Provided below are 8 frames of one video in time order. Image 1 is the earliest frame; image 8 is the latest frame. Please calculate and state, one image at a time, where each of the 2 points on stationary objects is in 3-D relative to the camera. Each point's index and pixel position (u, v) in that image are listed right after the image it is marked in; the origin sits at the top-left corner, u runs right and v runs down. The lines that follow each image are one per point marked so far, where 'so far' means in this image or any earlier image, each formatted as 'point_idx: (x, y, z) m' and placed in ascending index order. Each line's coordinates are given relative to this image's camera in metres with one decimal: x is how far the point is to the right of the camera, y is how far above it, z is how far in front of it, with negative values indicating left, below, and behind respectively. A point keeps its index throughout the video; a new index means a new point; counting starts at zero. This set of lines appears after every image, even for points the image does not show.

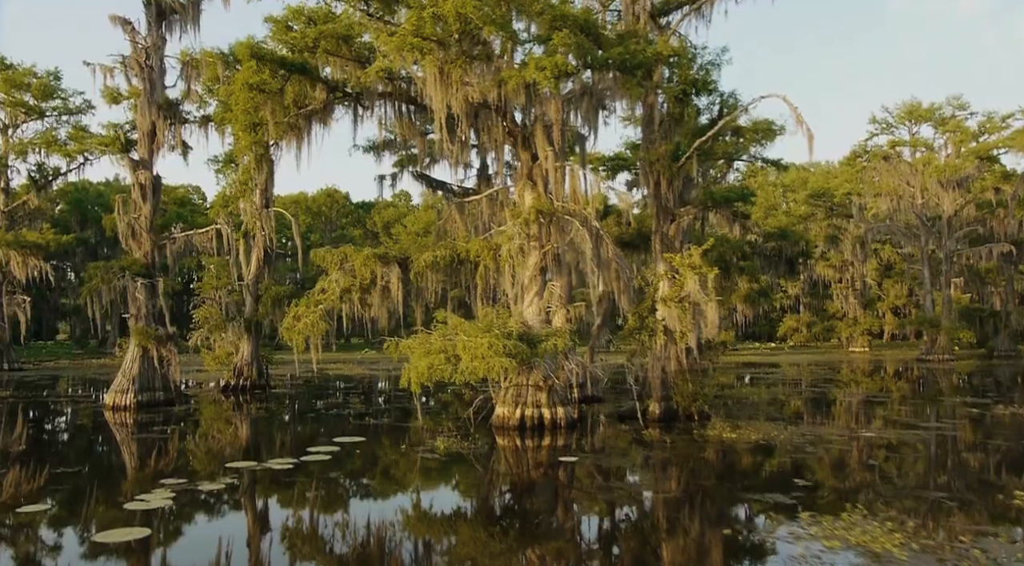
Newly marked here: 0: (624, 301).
0: (+2.1, -0.4, +16.9) m
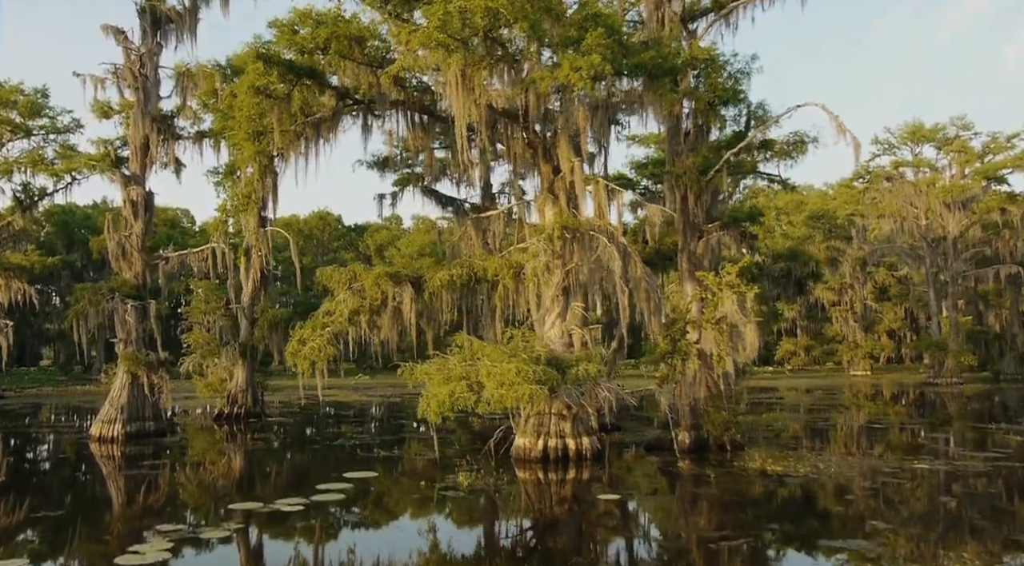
0: (+2.5, -0.7, +15.8) m
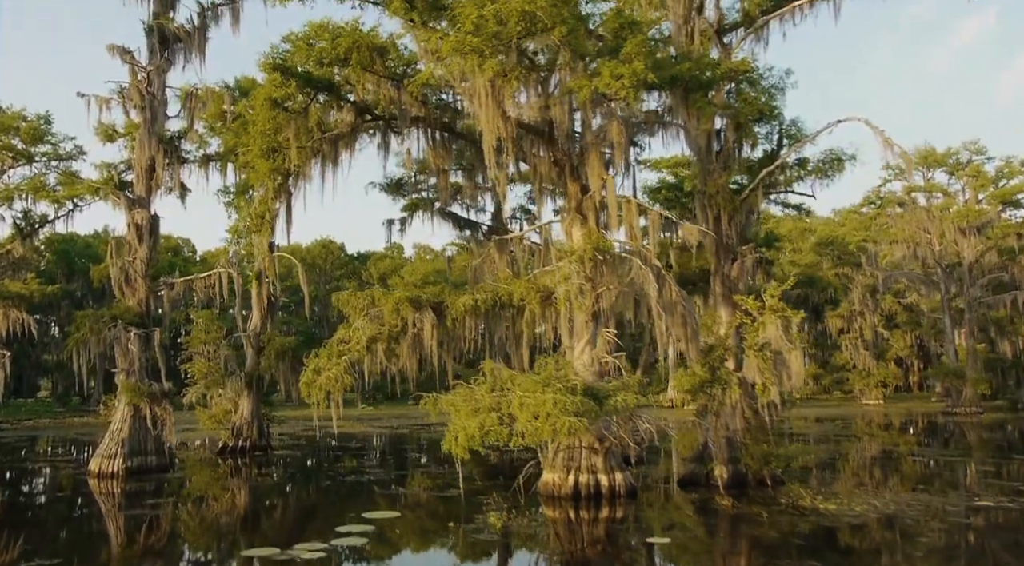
0: (+3.0, -1.1, +14.9) m
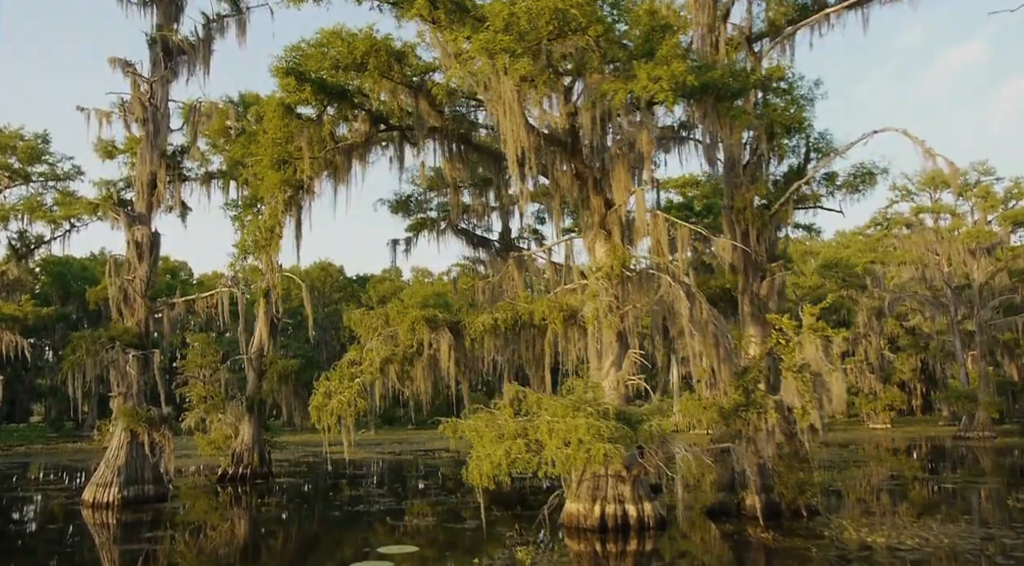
0: (+3.4, -1.4, +14.1) m
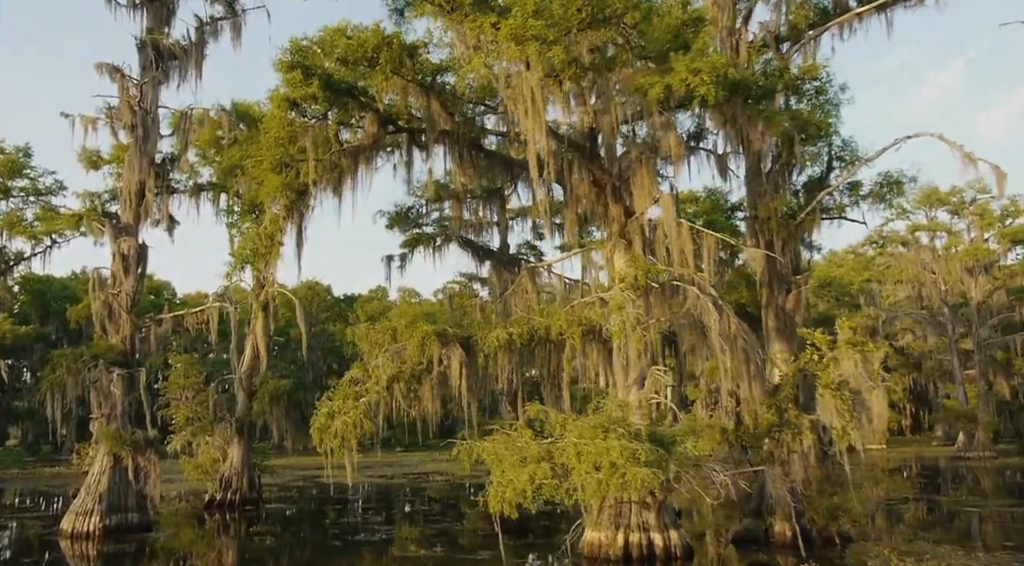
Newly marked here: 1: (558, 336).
0: (+3.6, -1.6, +13.2) m
1: (+0.7, -0.8, +13.8) m
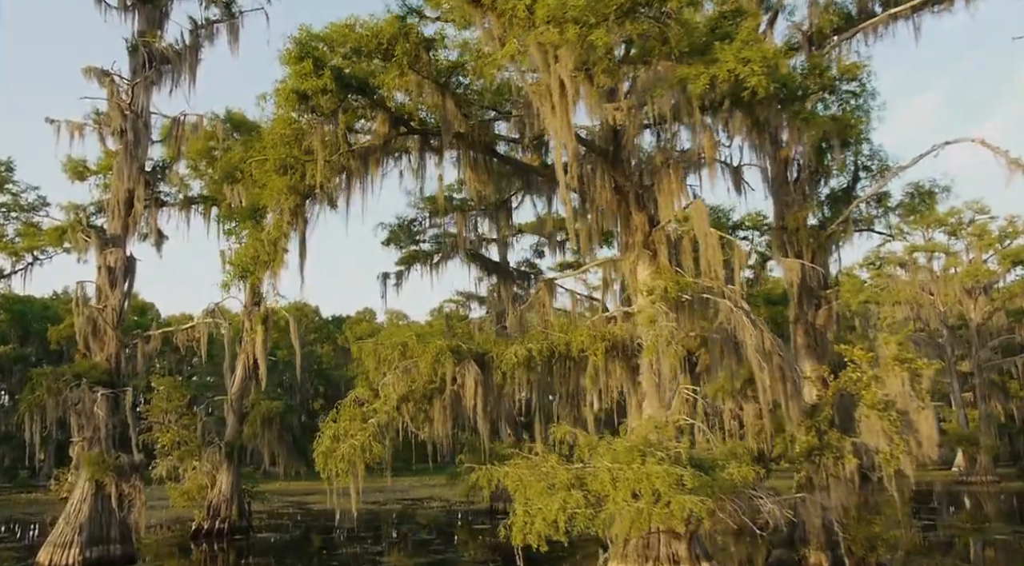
0: (+3.9, -1.8, +12.3) m
1: (+1.0, -1.0, +12.9) m
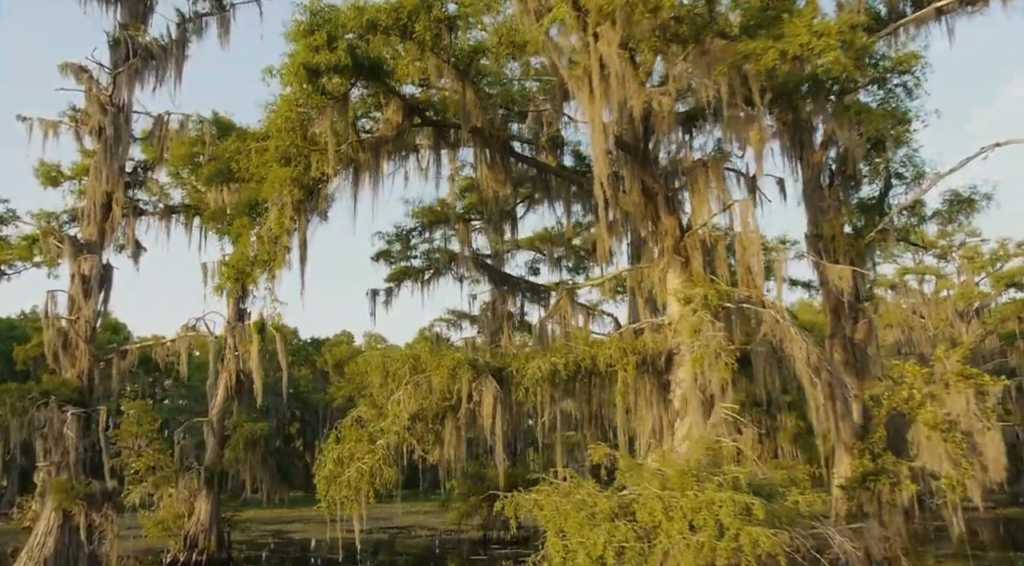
0: (+4.2, -1.9, +11.2) m
1: (+1.3, -1.1, +11.8) m
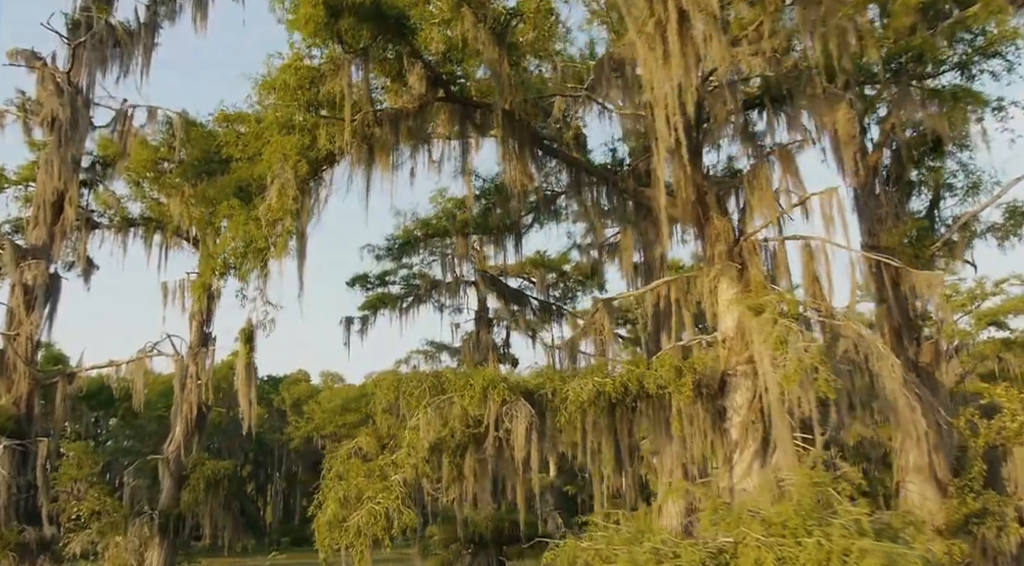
0: (+4.6, -2.0, +9.6) m
1: (+1.7, -1.2, +10.0) m
